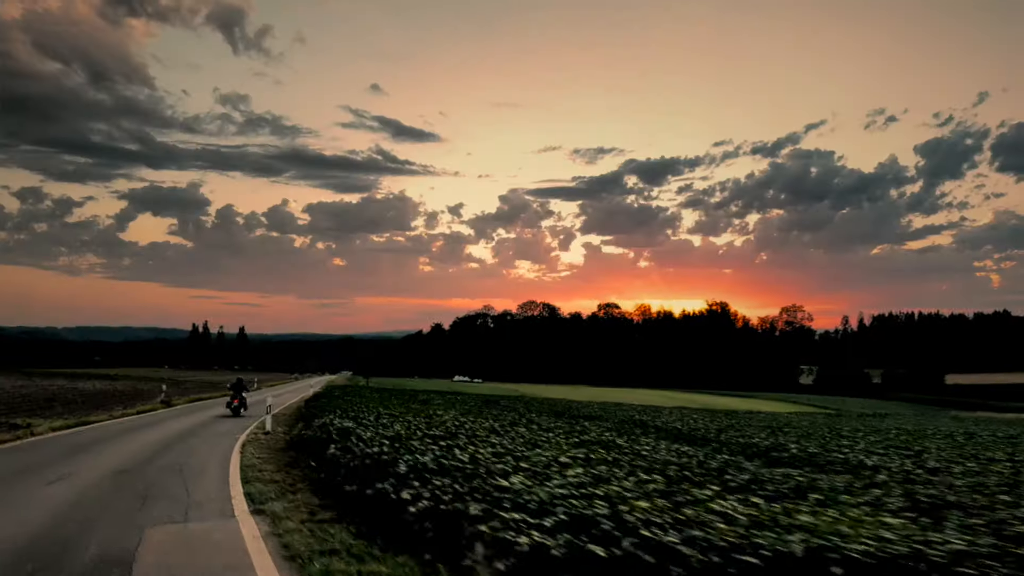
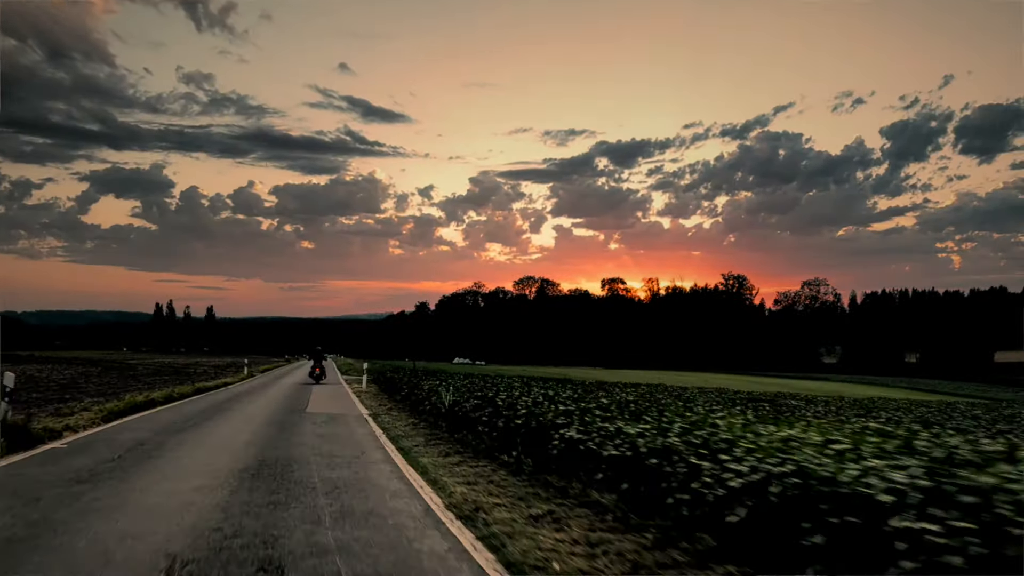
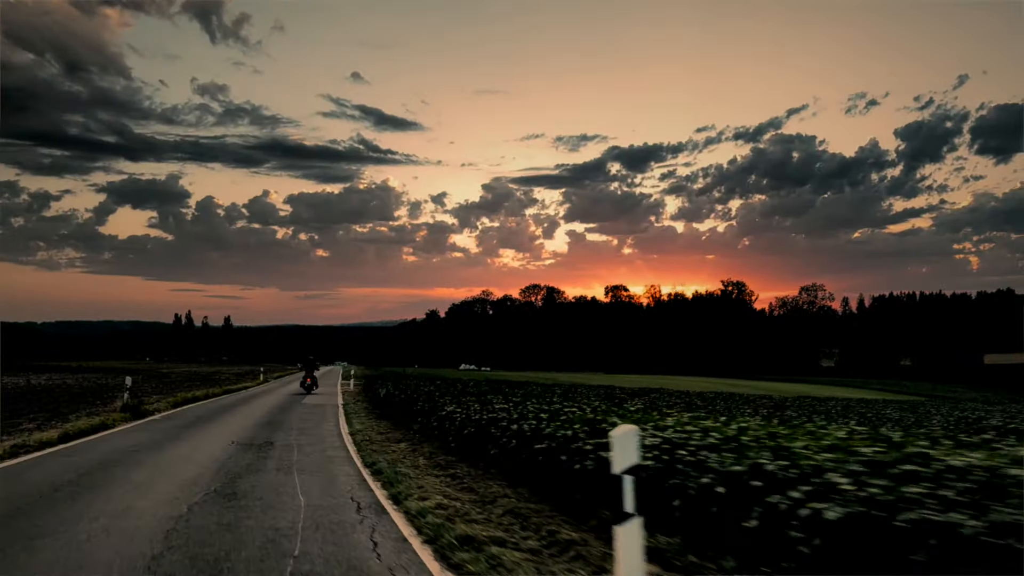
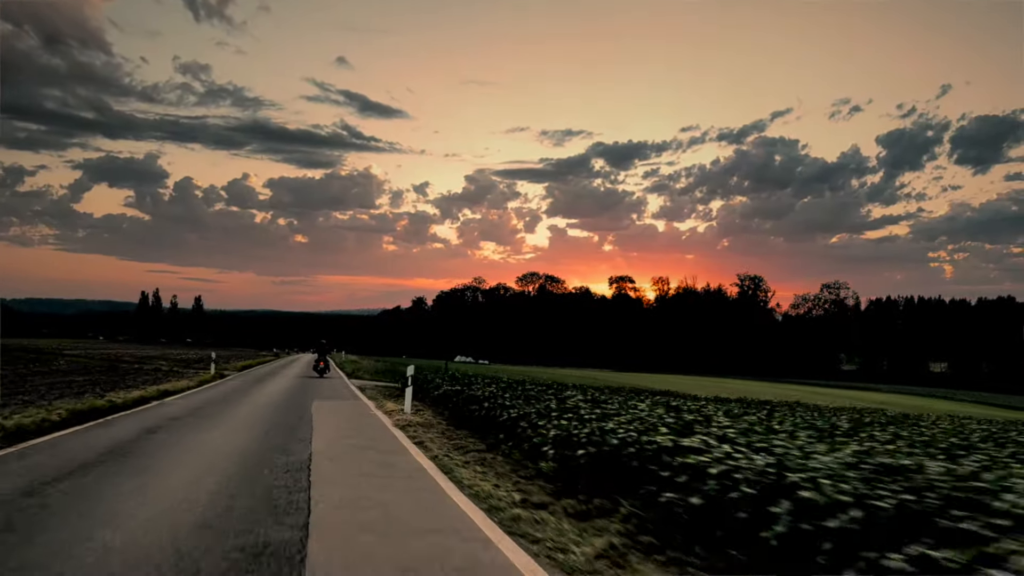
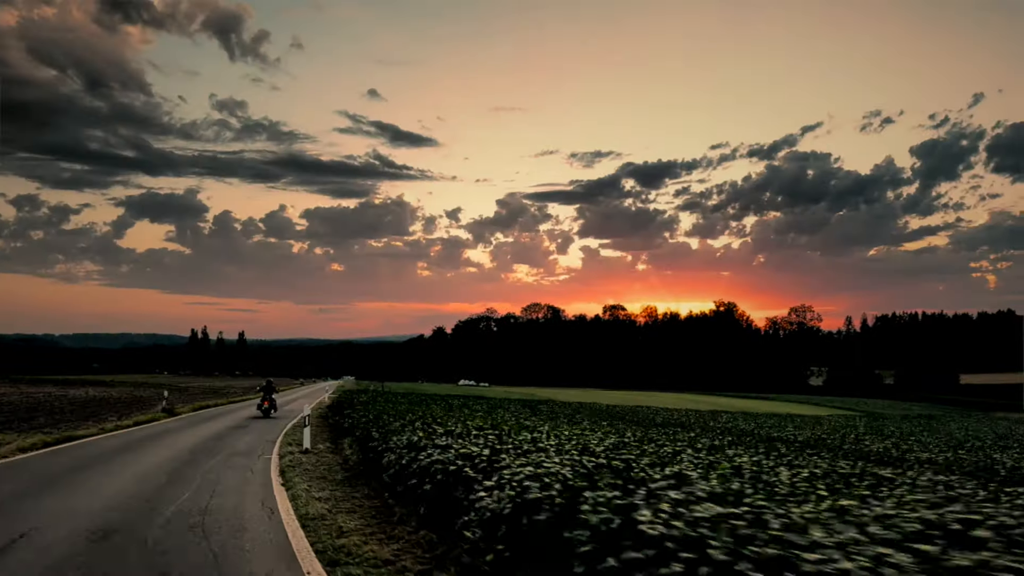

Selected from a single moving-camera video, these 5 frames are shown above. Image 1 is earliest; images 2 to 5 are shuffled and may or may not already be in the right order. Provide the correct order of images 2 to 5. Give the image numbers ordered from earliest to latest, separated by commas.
5, 3, 2, 4
